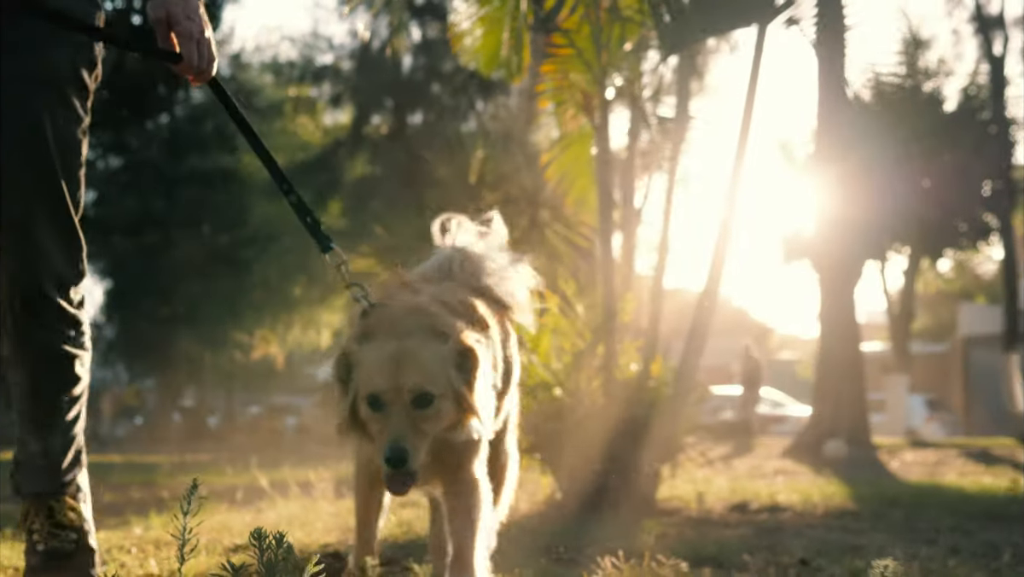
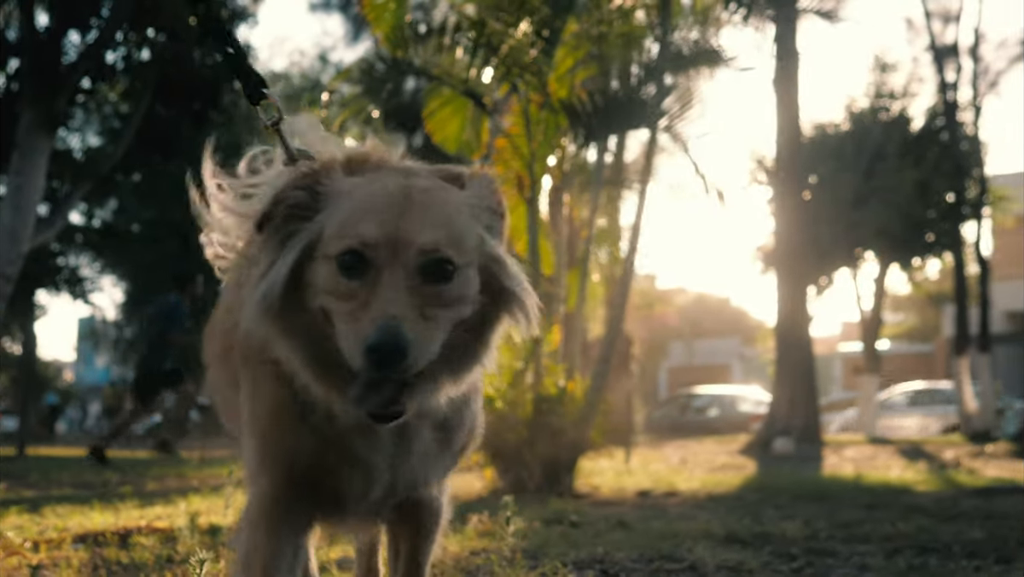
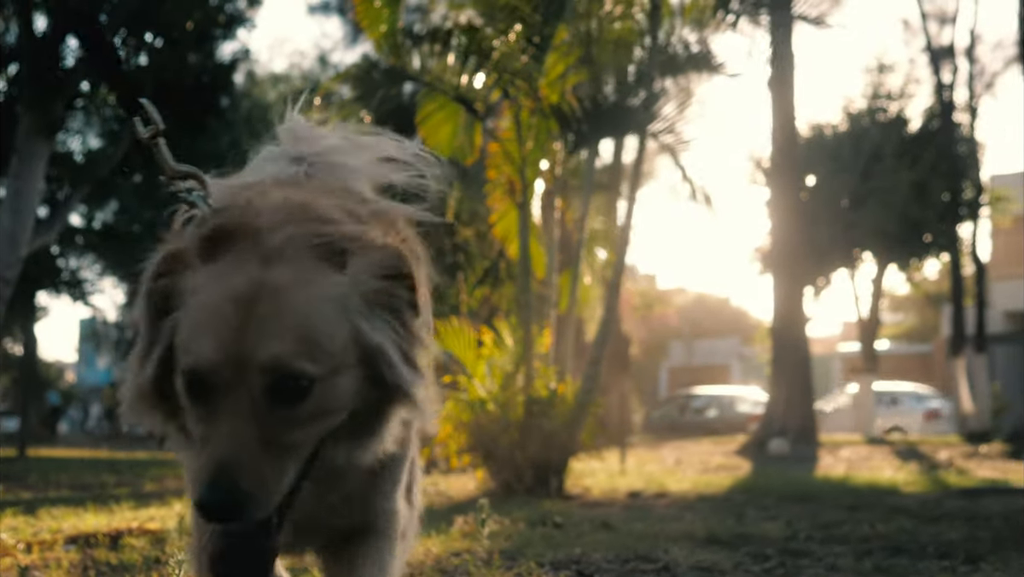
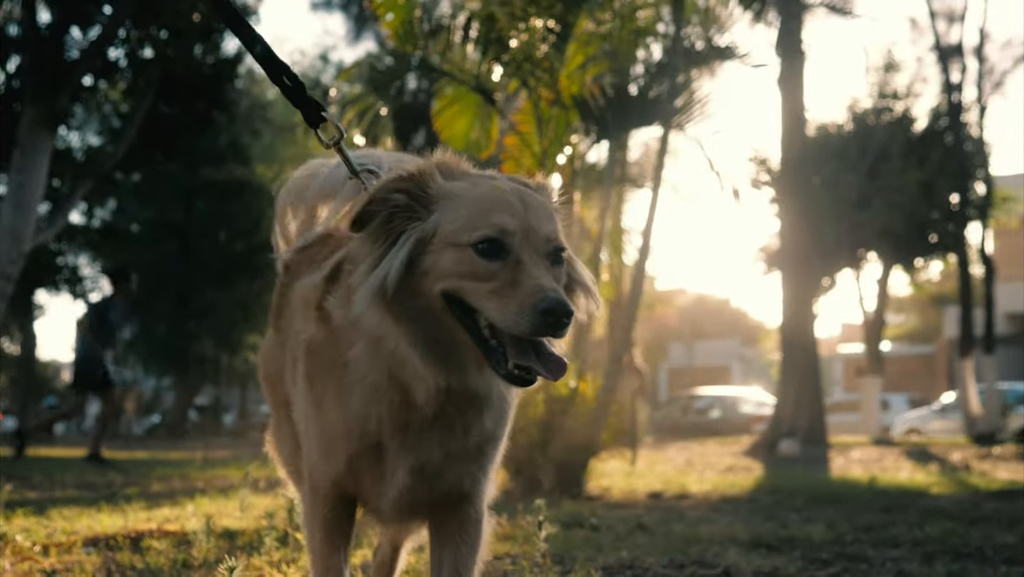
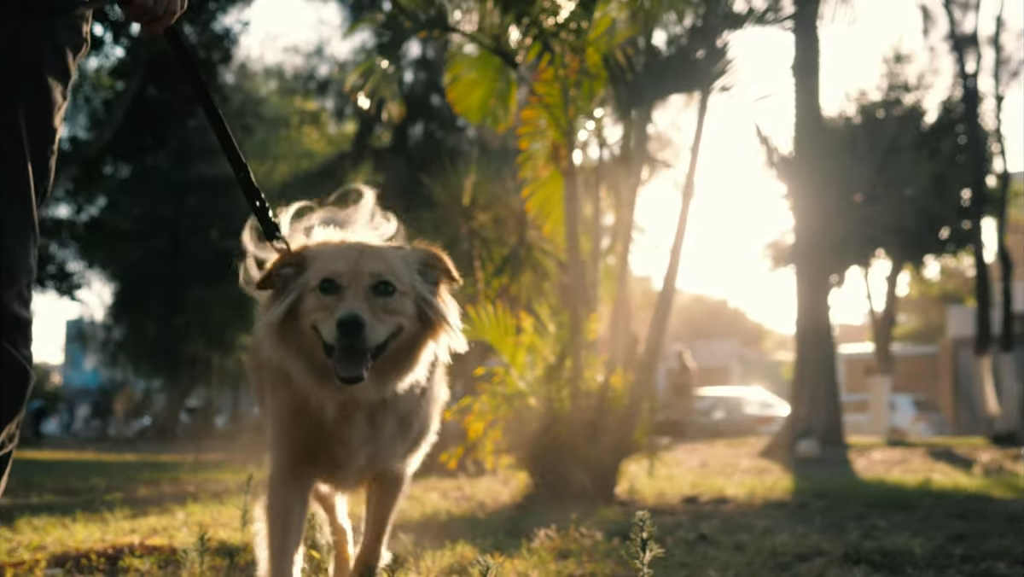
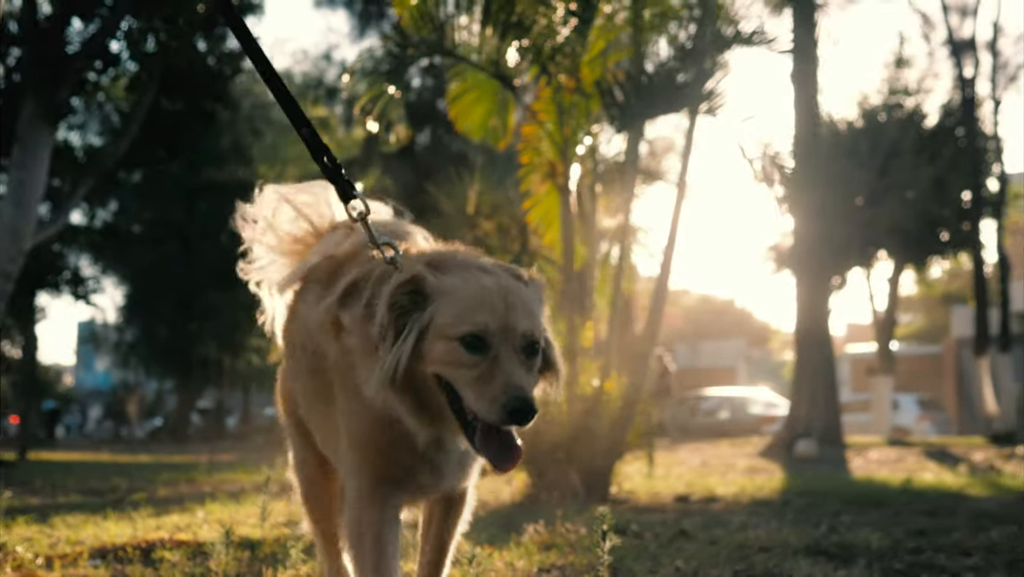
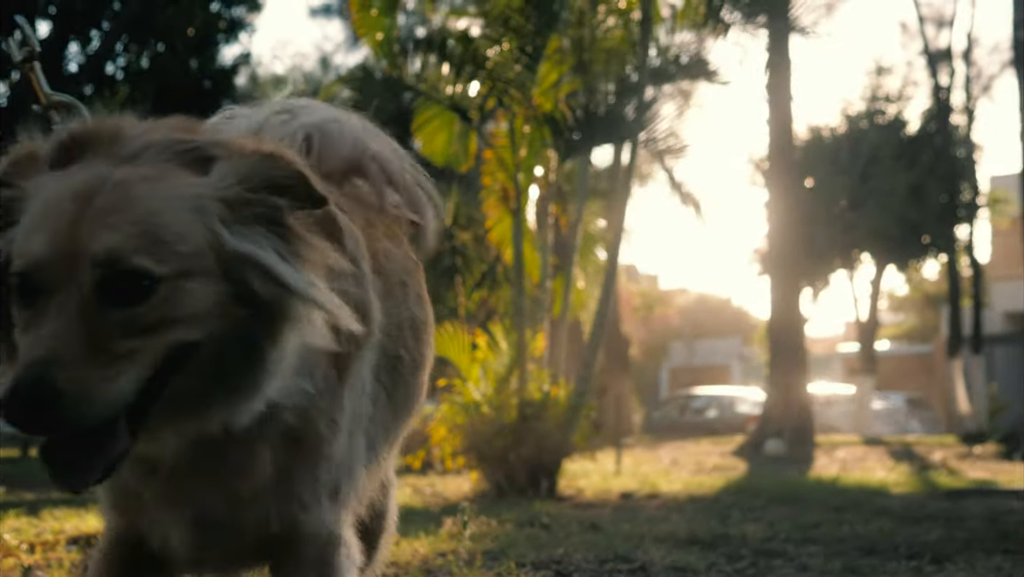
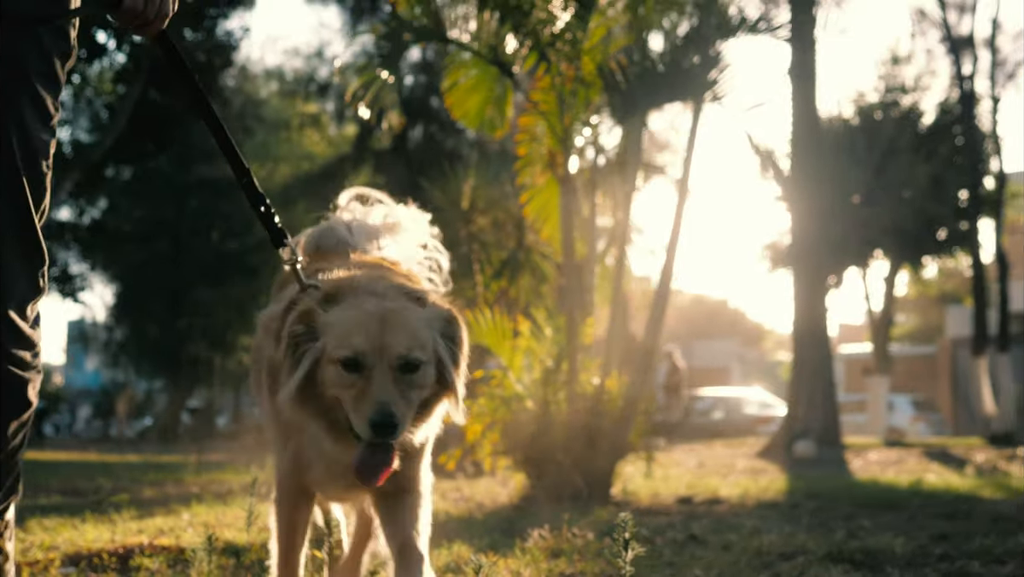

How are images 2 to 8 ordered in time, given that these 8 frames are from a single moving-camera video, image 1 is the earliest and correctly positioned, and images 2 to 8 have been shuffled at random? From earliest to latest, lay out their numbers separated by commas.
5, 8, 6, 4, 2, 3, 7
